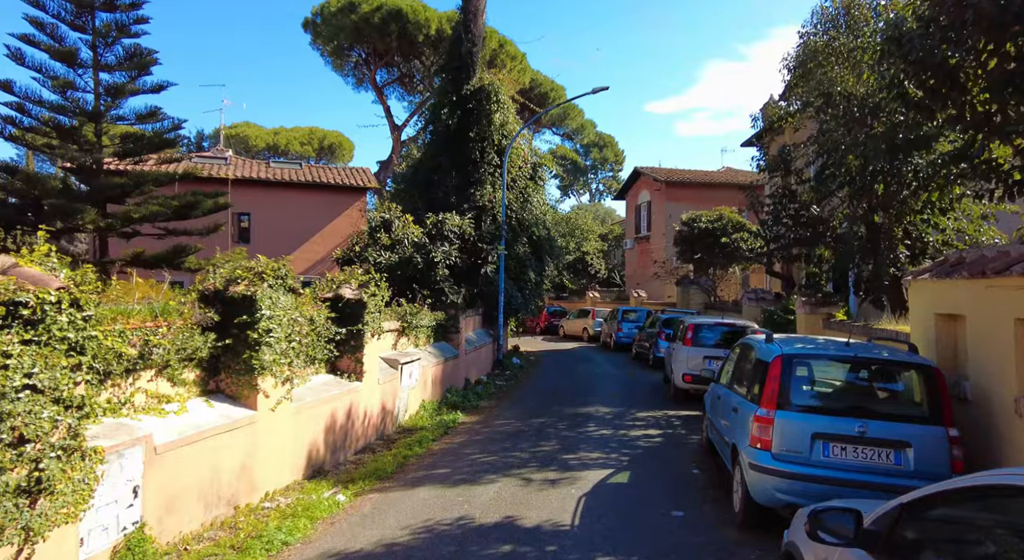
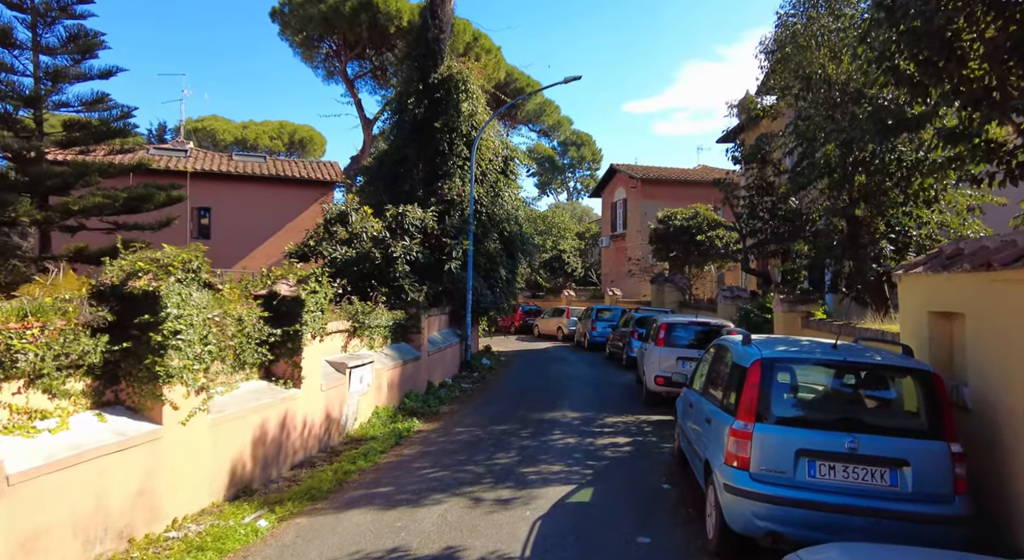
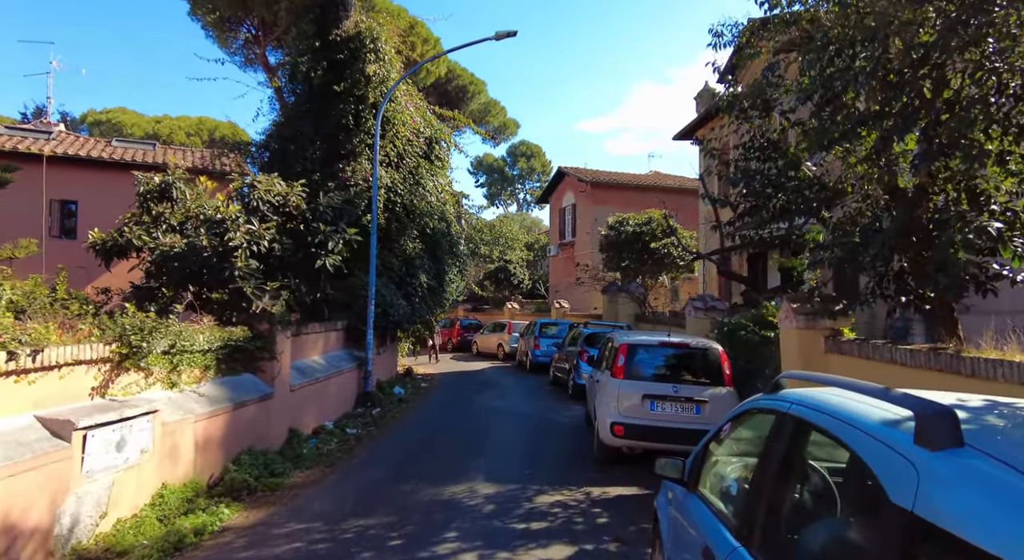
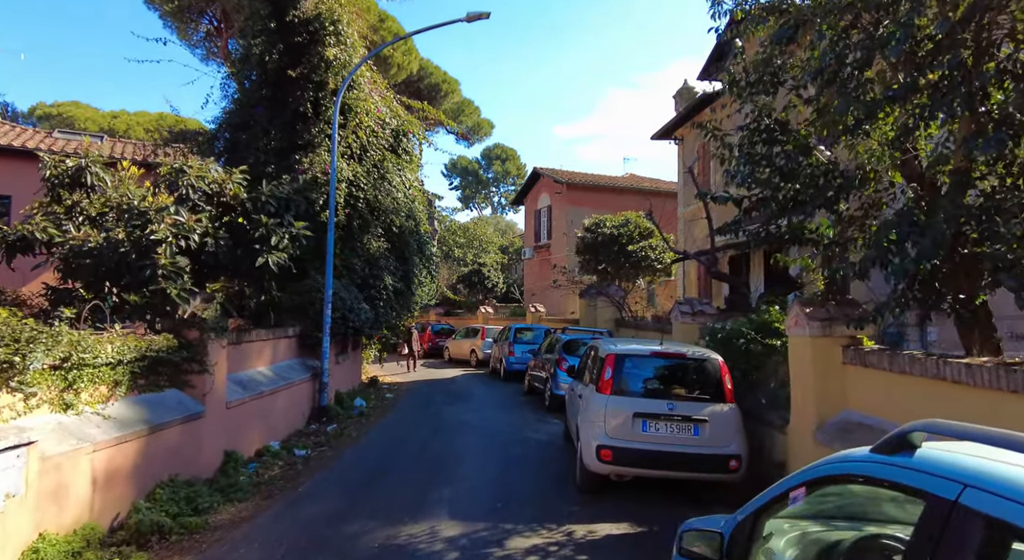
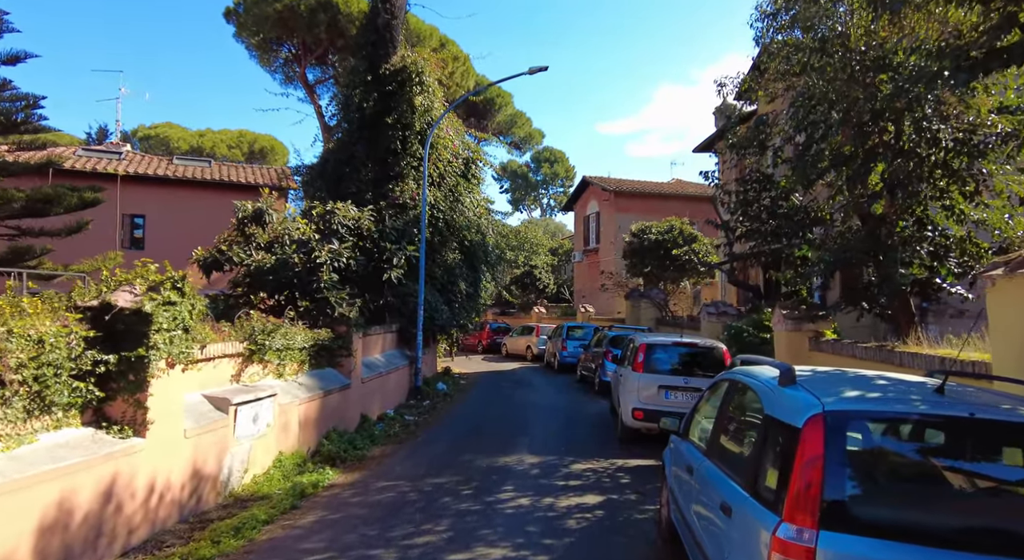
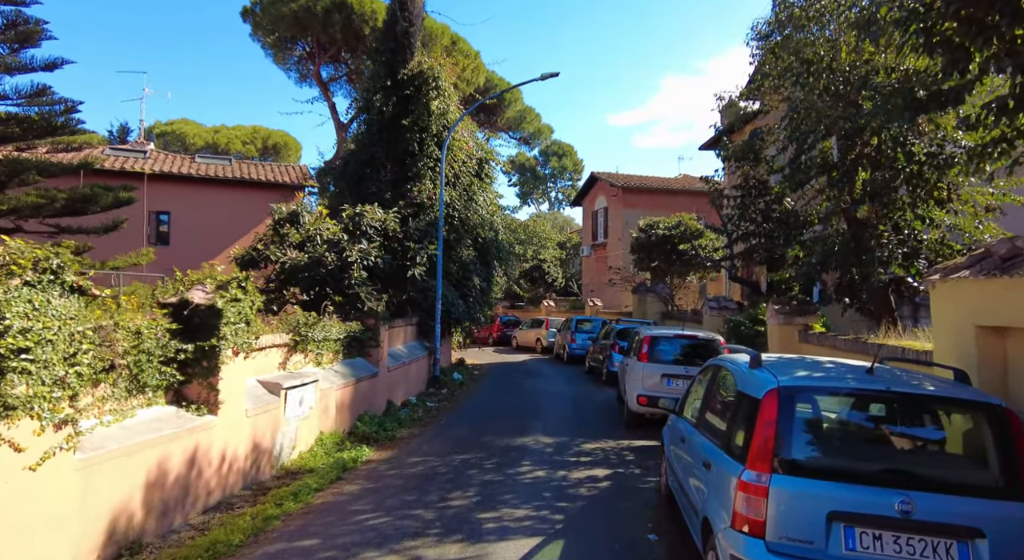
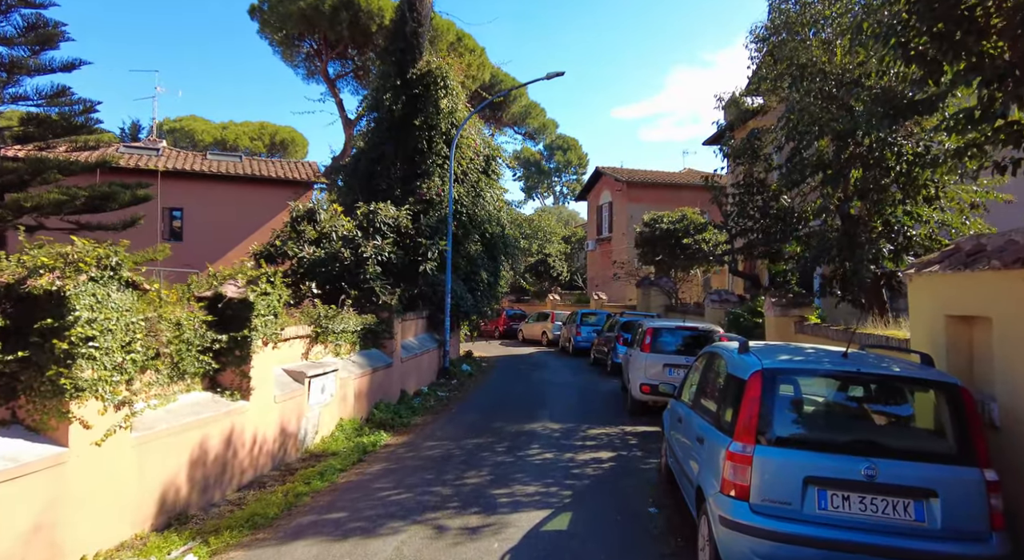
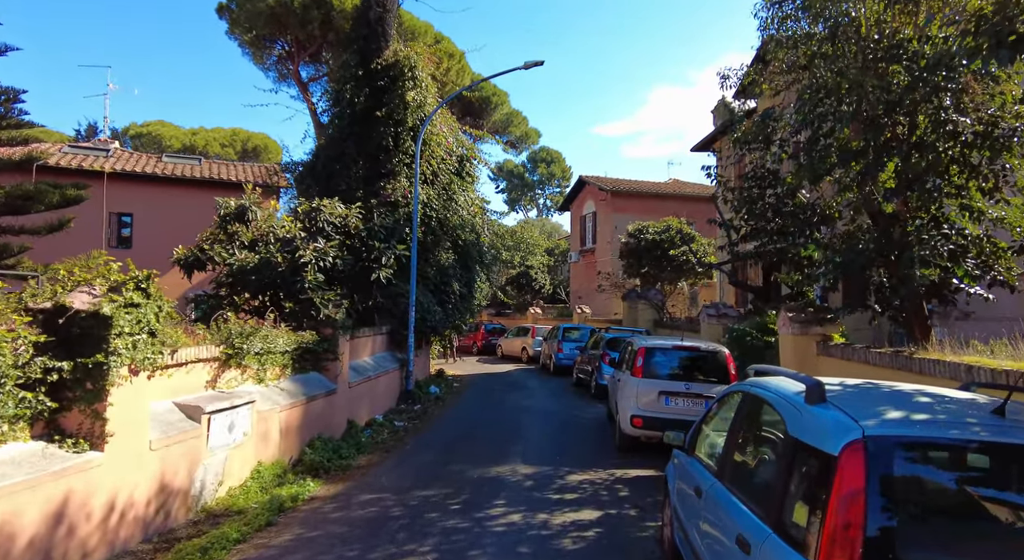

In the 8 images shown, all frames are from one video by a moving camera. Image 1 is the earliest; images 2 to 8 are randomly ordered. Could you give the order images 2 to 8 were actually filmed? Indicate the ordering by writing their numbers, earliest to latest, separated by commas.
2, 7, 6, 5, 8, 3, 4
